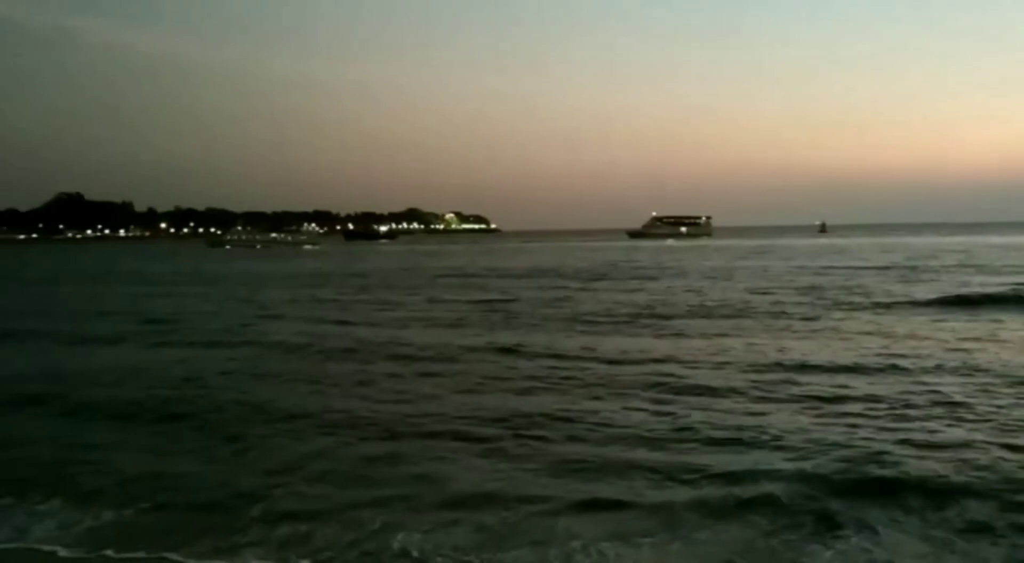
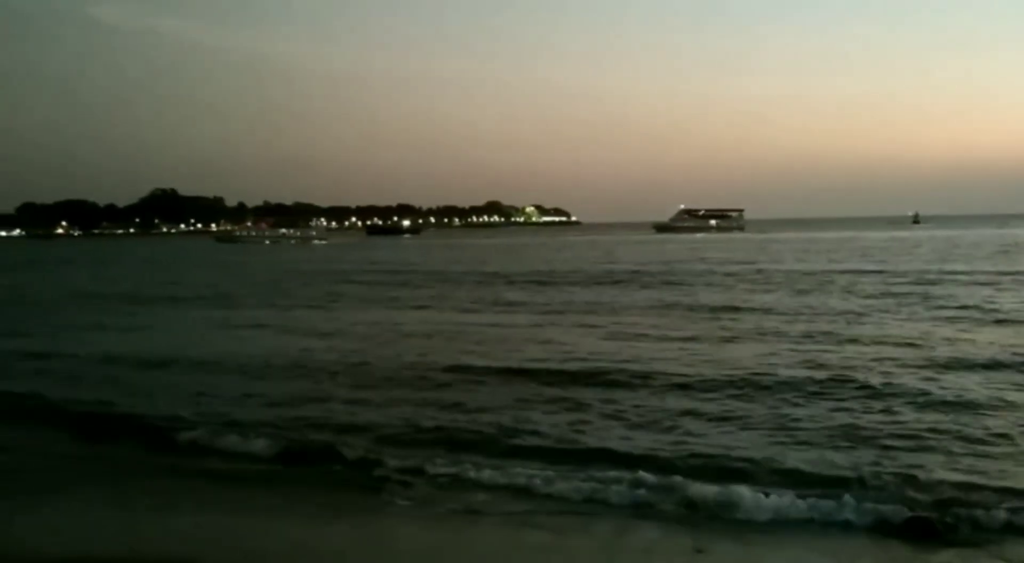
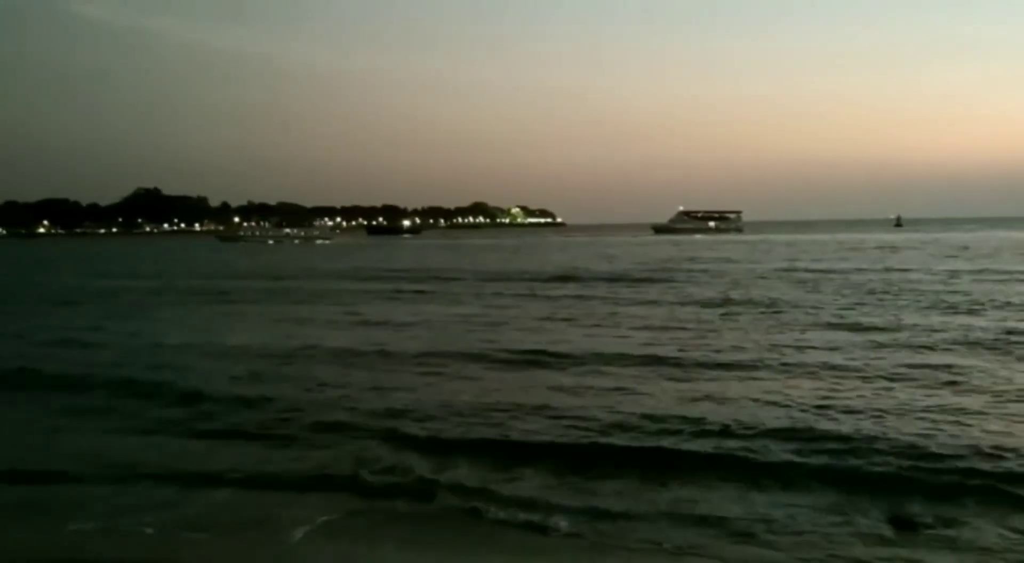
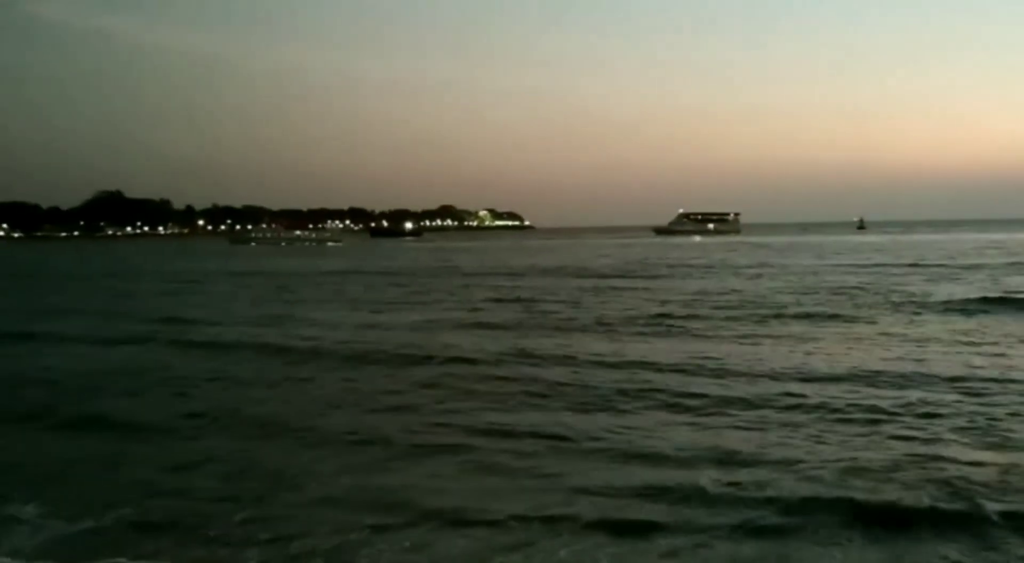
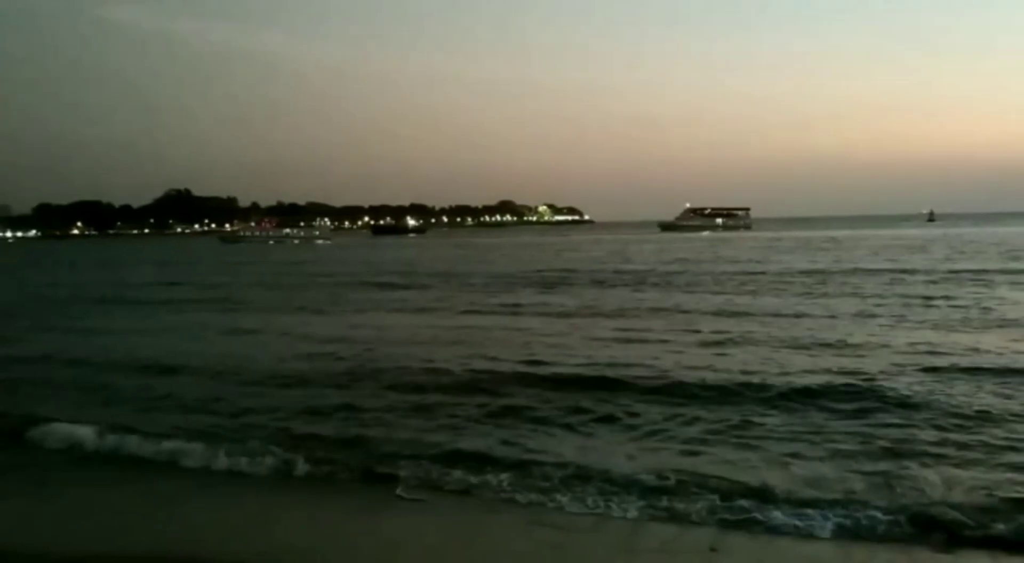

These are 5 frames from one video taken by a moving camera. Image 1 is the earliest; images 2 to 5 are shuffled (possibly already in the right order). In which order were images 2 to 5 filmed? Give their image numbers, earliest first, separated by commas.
4, 3, 2, 5
